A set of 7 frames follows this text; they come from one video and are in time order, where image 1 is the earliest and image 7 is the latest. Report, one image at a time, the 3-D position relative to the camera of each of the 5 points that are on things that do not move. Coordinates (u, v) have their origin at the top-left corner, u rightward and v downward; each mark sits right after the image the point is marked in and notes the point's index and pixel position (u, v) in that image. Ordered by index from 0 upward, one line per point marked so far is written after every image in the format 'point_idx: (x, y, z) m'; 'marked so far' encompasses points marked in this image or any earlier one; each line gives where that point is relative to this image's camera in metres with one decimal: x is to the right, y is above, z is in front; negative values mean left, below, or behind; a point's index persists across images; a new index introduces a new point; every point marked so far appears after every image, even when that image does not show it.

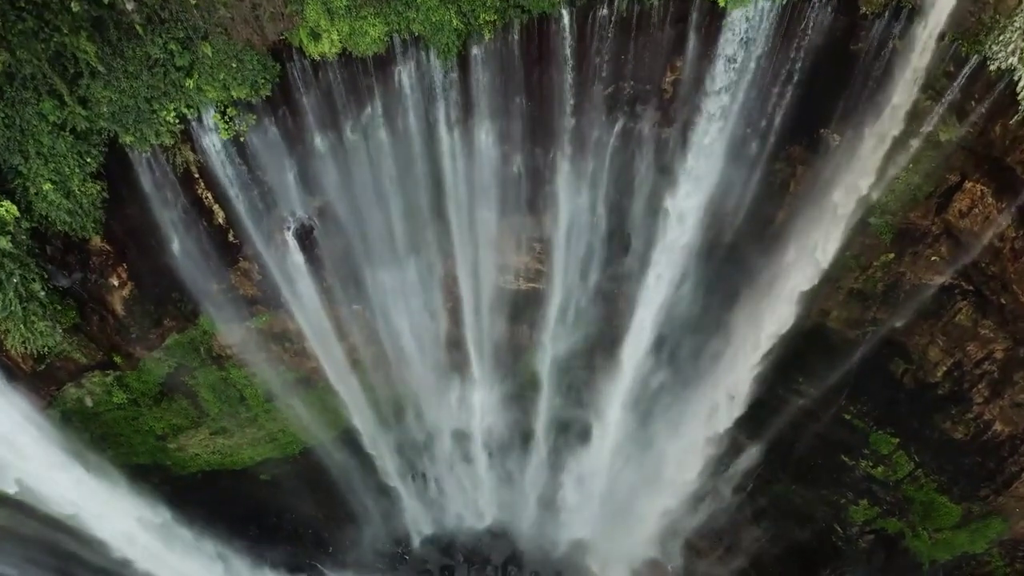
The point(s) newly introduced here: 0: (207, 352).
0: (-4.8, -1.0, +10.7) m
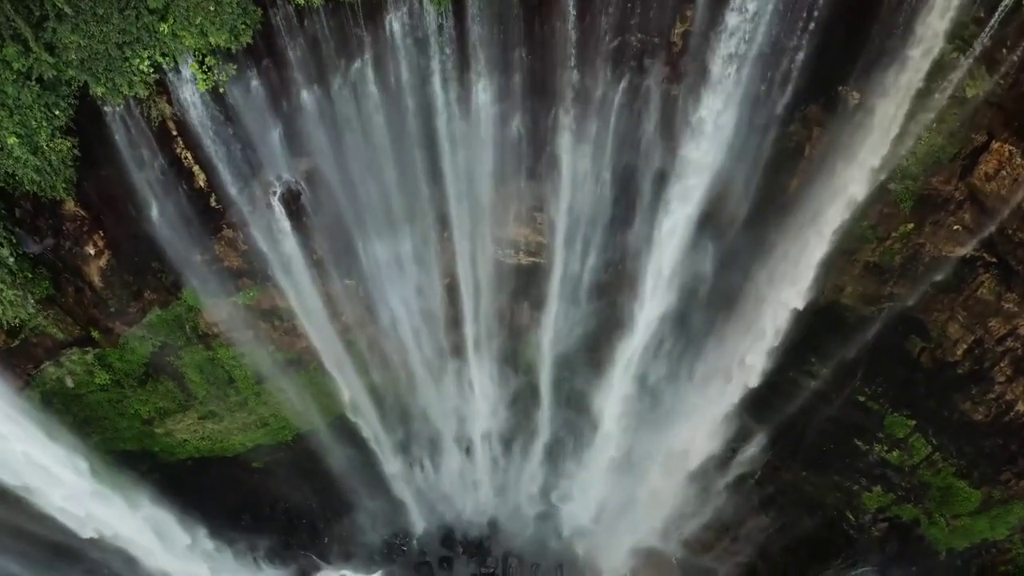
0: (-4.9, -0.6, +10.2) m
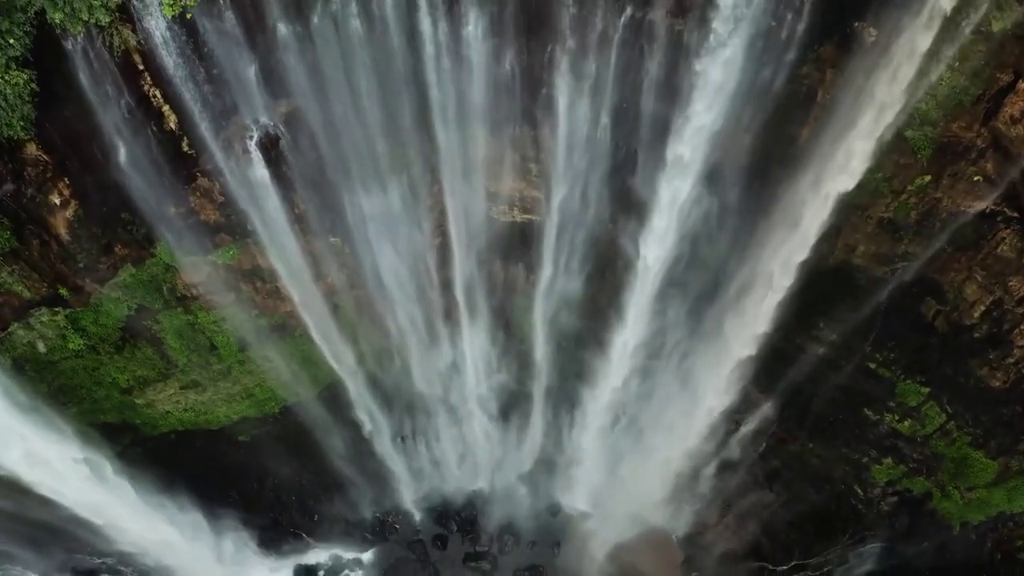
0: (-4.9, -0.1, +9.7) m
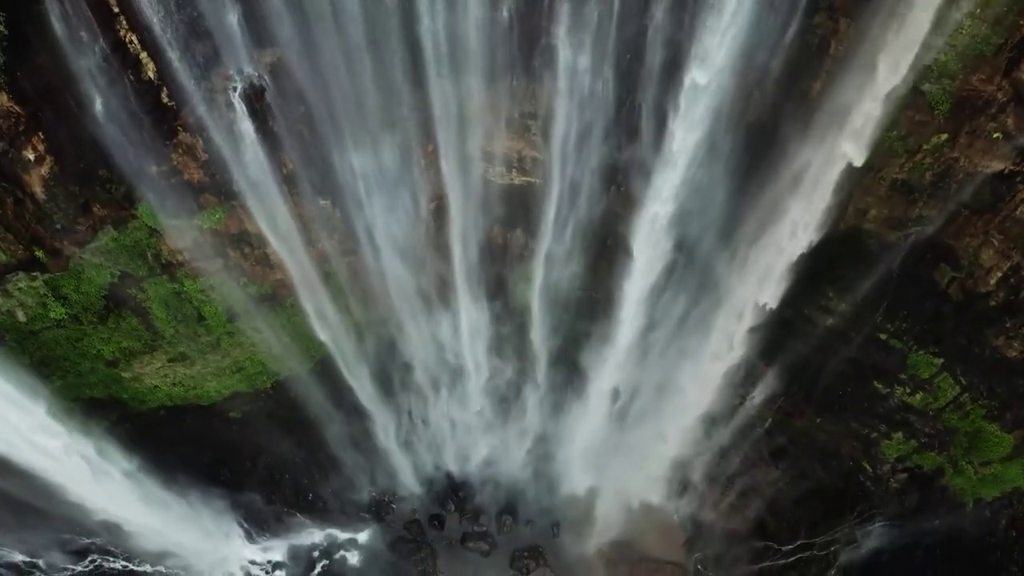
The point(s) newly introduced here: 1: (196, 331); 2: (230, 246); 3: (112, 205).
0: (-5.0, +0.4, +9.3) m
1: (-4.9, -0.7, +10.4) m
2: (-4.0, +0.6, +9.7) m
3: (-5.1, +1.1, +8.7) m
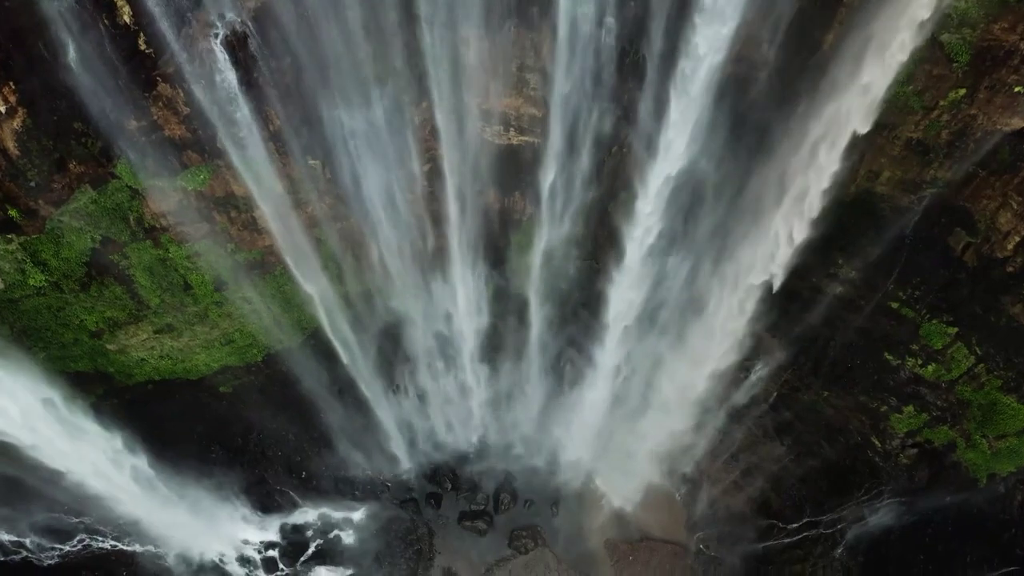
0: (-5.0, +0.9, +9.0) m
1: (-4.9, -0.2, +10.0) m
2: (-4.1, +1.1, +9.3) m
3: (-5.2, +1.5, +8.3) m
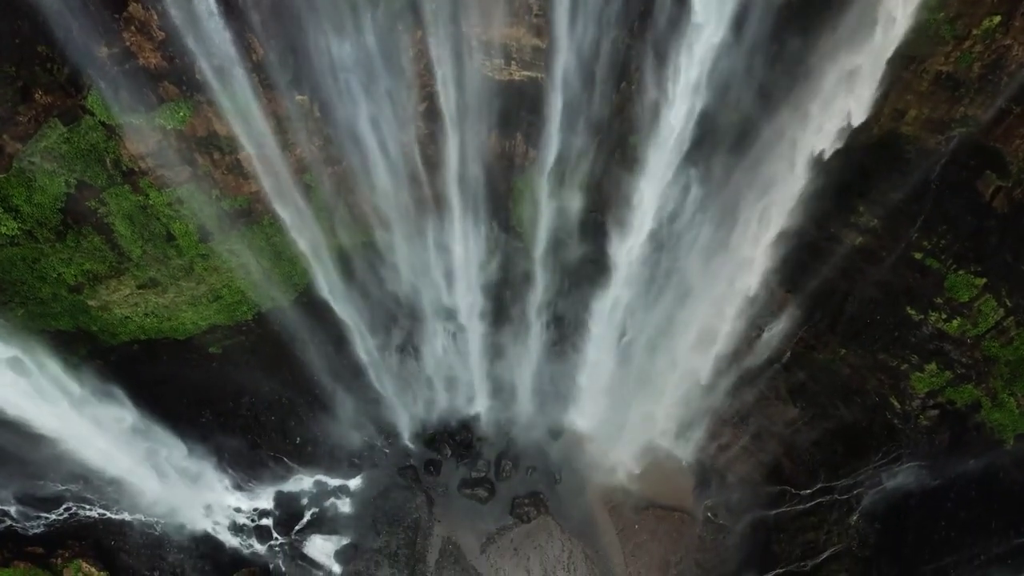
0: (-5.0, +1.5, +8.4) m
1: (-4.9, +0.5, +9.5) m
2: (-4.1, +1.7, +8.7) m
3: (-5.1, +2.2, +7.8) m
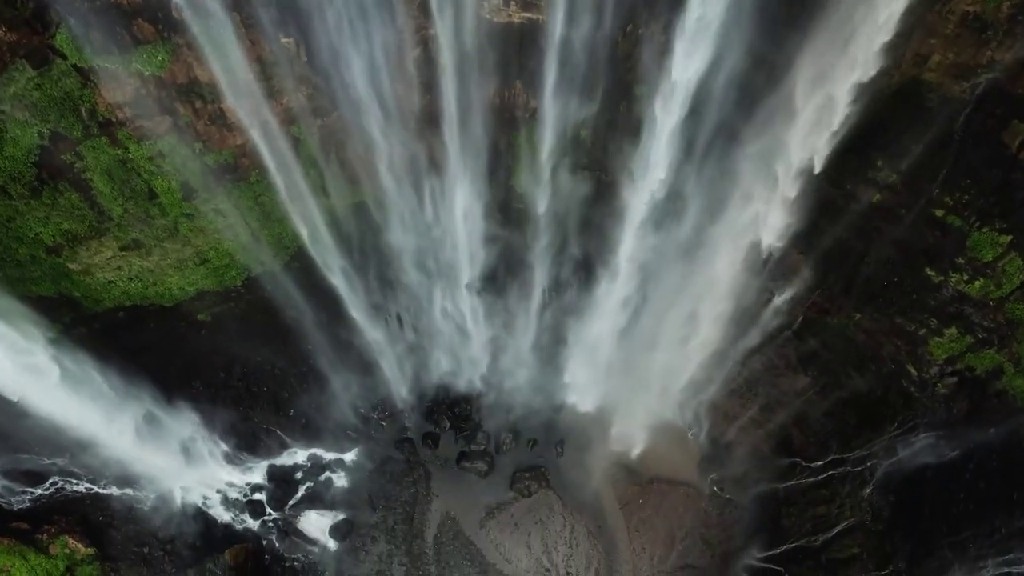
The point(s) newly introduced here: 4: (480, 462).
0: (-5.0, +2.0, +8.0) m
1: (-4.9, +1.0, +9.0) m
2: (-4.1, +2.3, +8.2) m
3: (-5.2, +2.7, +7.3) m
4: (-0.5, -2.8, +11.1) m
